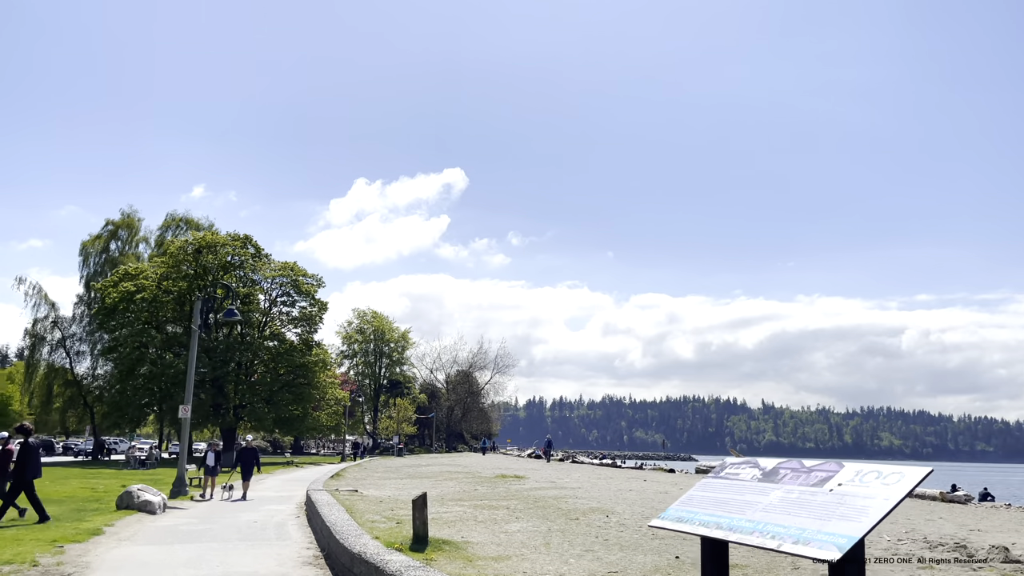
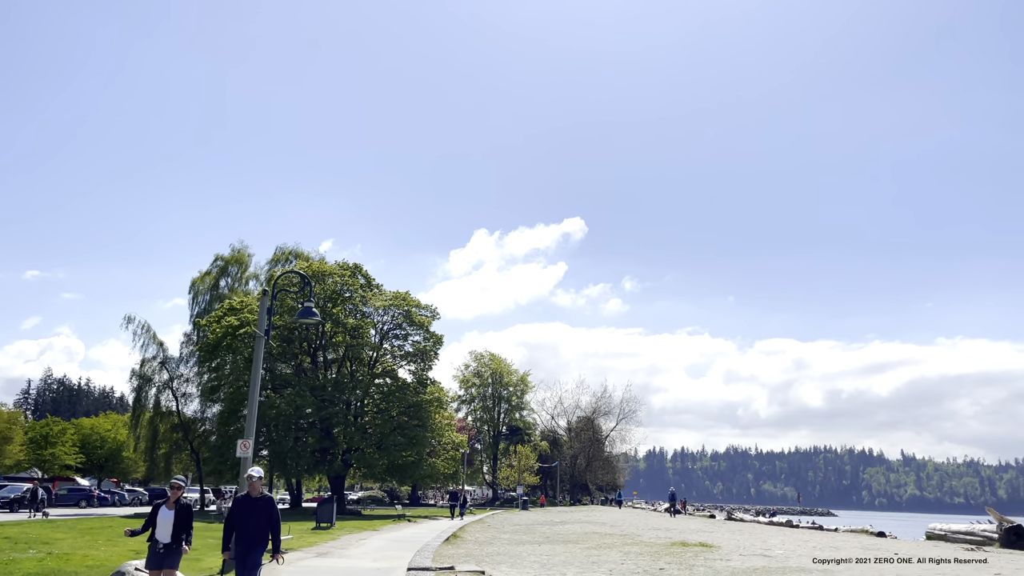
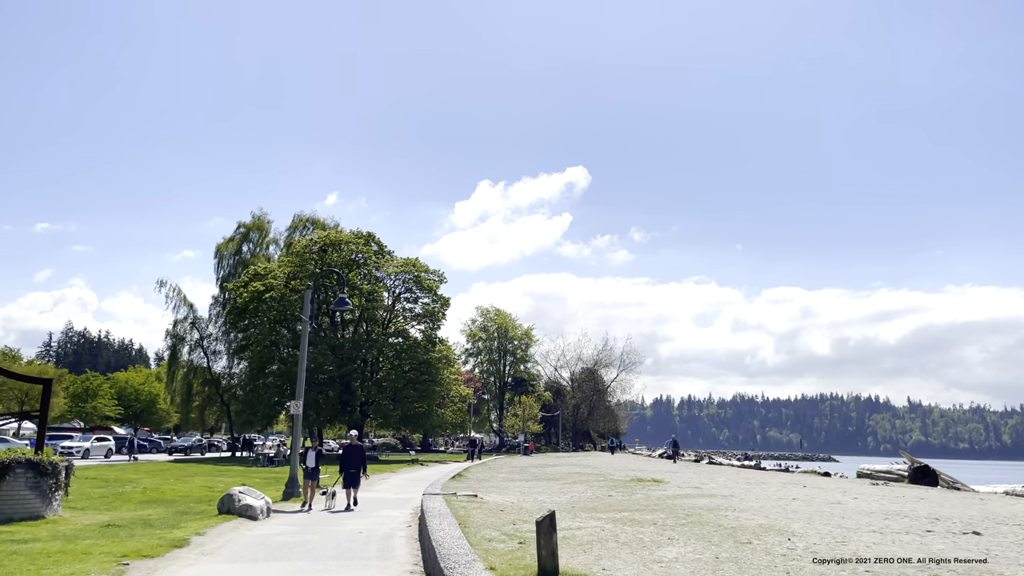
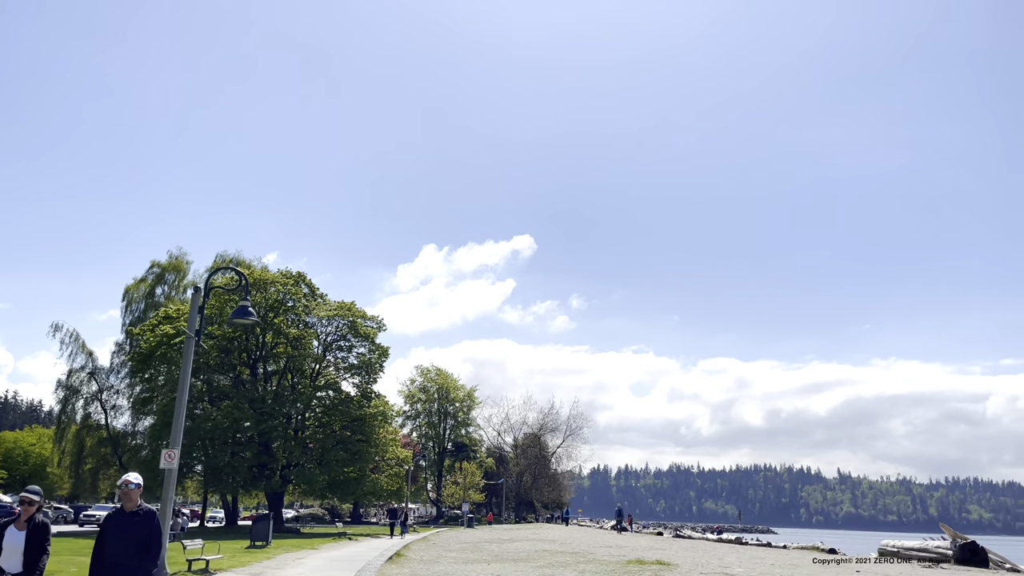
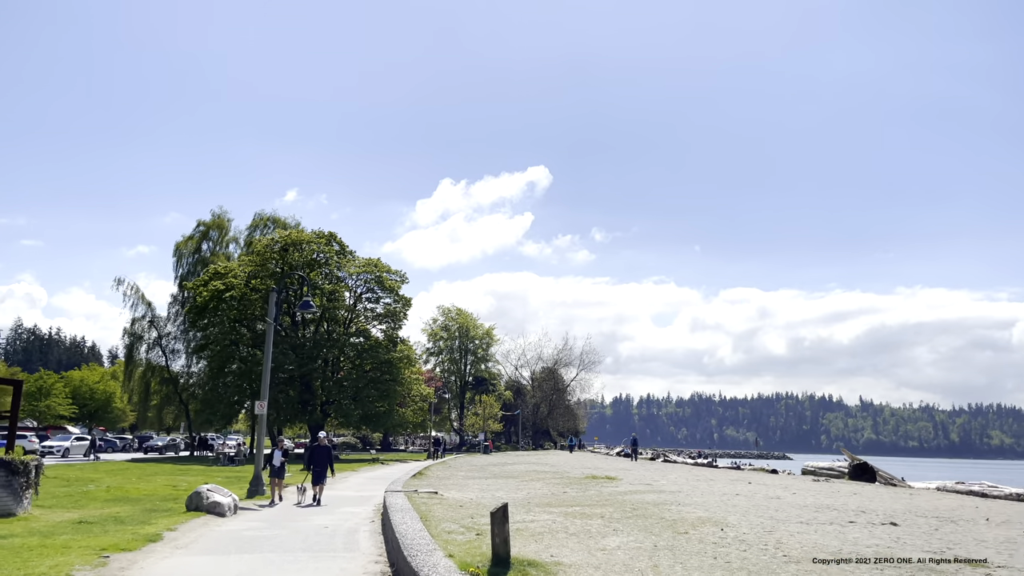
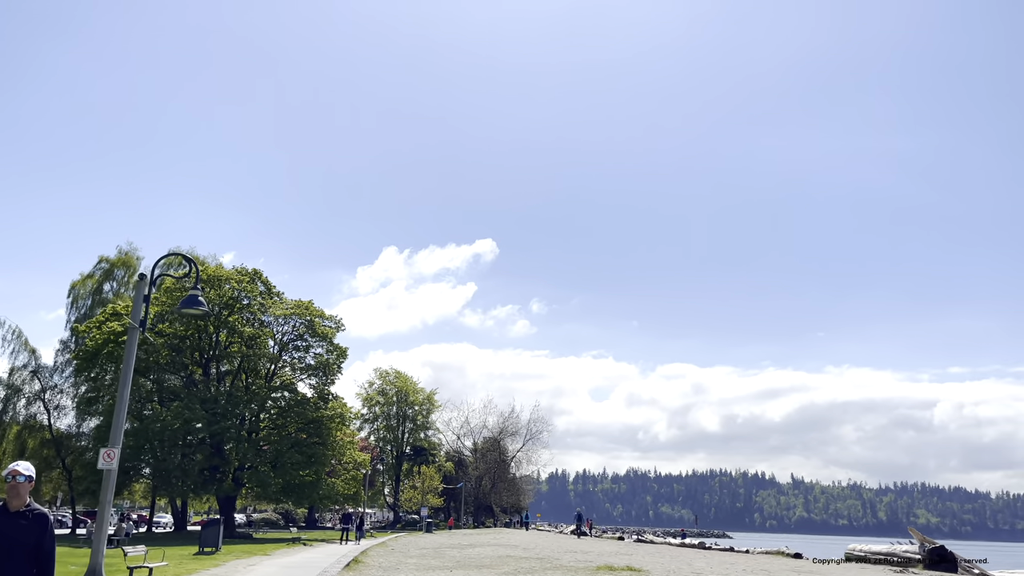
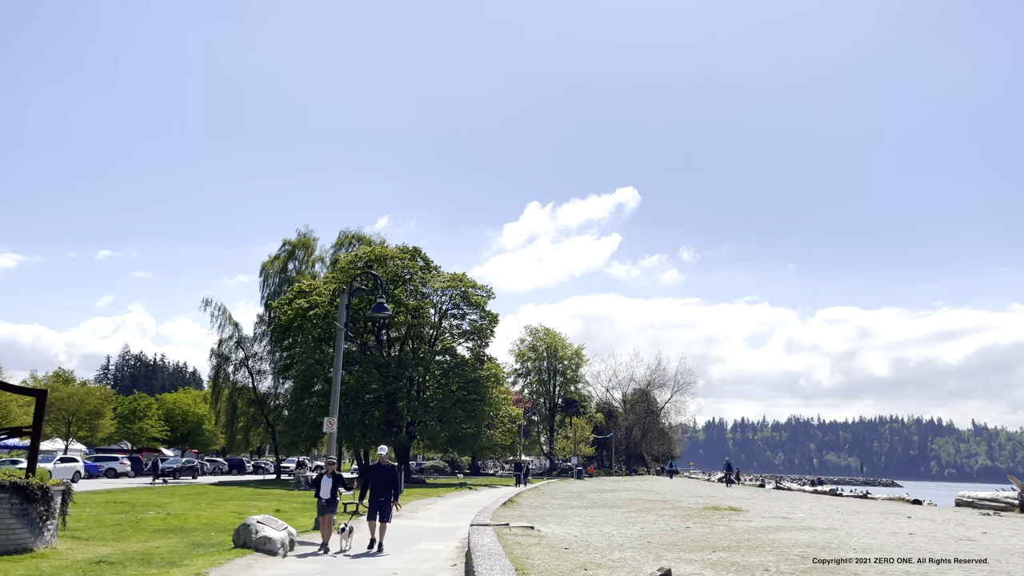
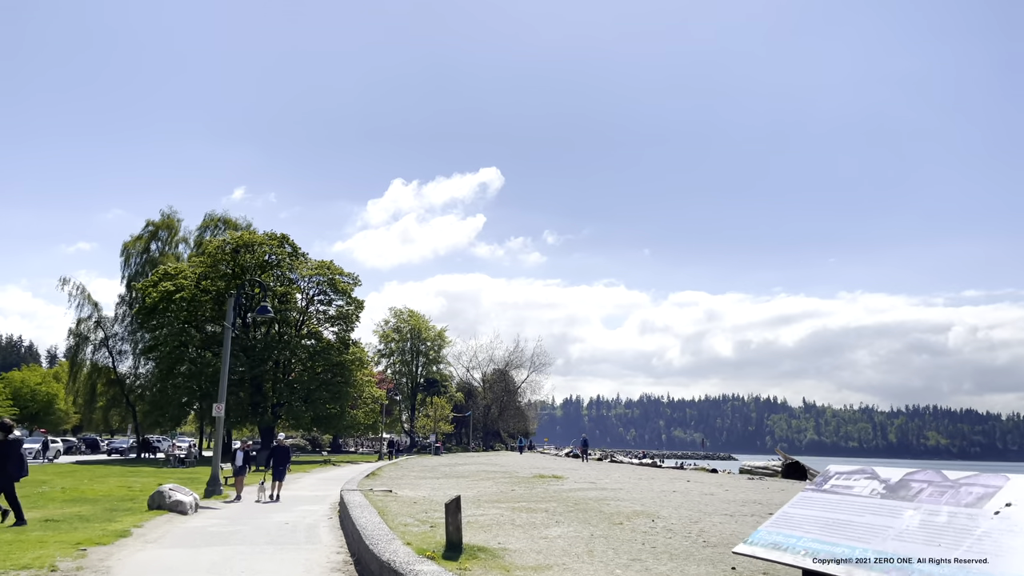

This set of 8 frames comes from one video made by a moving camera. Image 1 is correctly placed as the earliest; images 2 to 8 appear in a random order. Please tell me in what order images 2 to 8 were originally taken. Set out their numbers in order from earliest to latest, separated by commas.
8, 5, 3, 7, 2, 4, 6
